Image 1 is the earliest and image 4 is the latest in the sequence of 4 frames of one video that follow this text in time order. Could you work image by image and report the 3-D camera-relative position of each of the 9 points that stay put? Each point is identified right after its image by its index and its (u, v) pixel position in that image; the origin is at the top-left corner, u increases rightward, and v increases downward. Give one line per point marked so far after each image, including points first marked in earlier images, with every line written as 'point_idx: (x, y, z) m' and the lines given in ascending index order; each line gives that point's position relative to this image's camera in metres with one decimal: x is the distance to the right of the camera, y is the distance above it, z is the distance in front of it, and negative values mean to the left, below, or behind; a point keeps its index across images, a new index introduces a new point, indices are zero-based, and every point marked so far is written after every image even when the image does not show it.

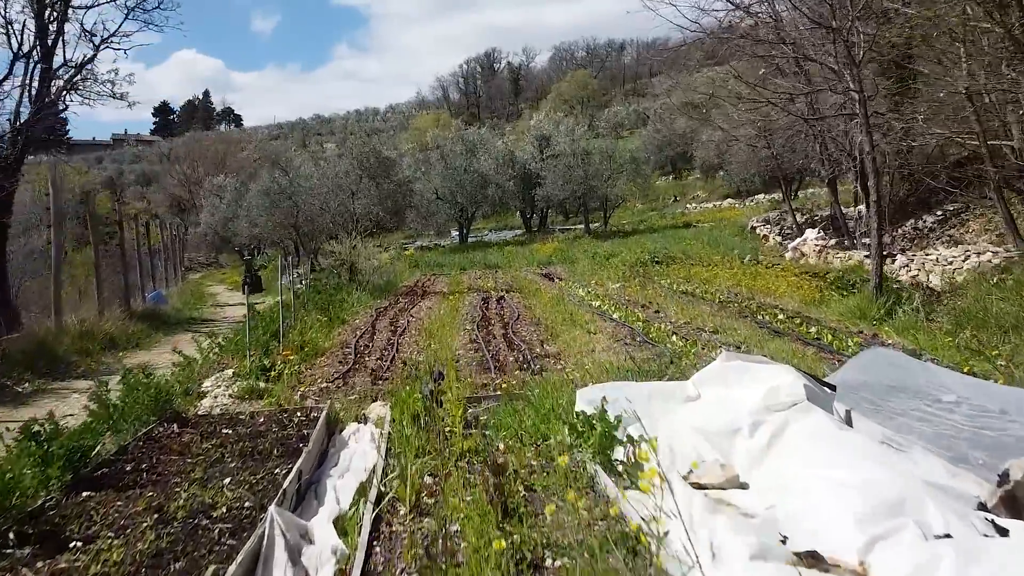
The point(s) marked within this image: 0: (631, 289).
0: (+1.4, 0.0, +11.1) m
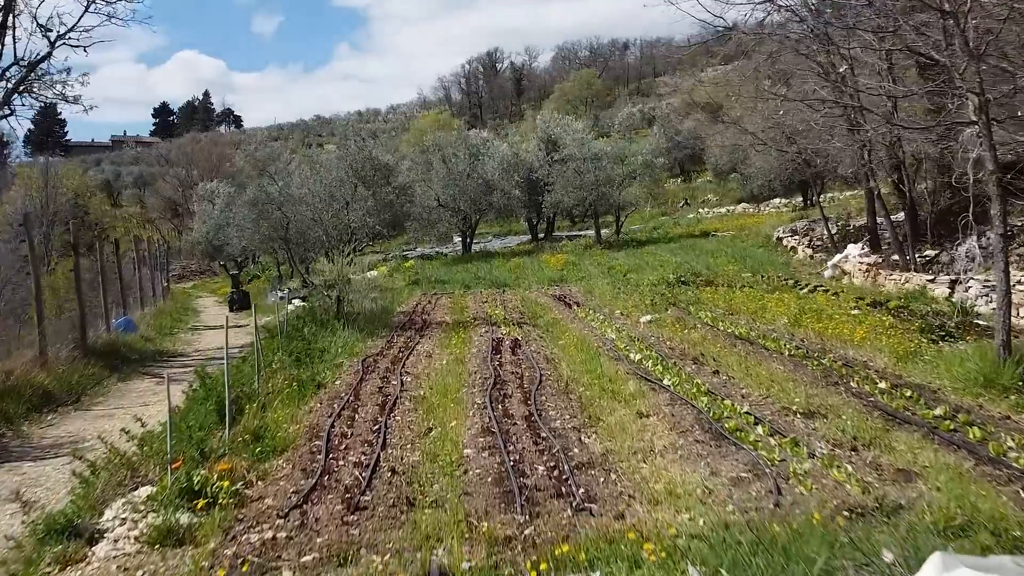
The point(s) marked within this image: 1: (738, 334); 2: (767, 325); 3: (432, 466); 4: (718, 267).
0: (+1.6, -0.4, +9.3) m
1: (+2.1, -0.4, +8.7) m
2: (+2.6, -0.4, +9.5) m
3: (-0.4, -0.9, +4.7) m
4: (+4.1, +0.4, +18.9) m
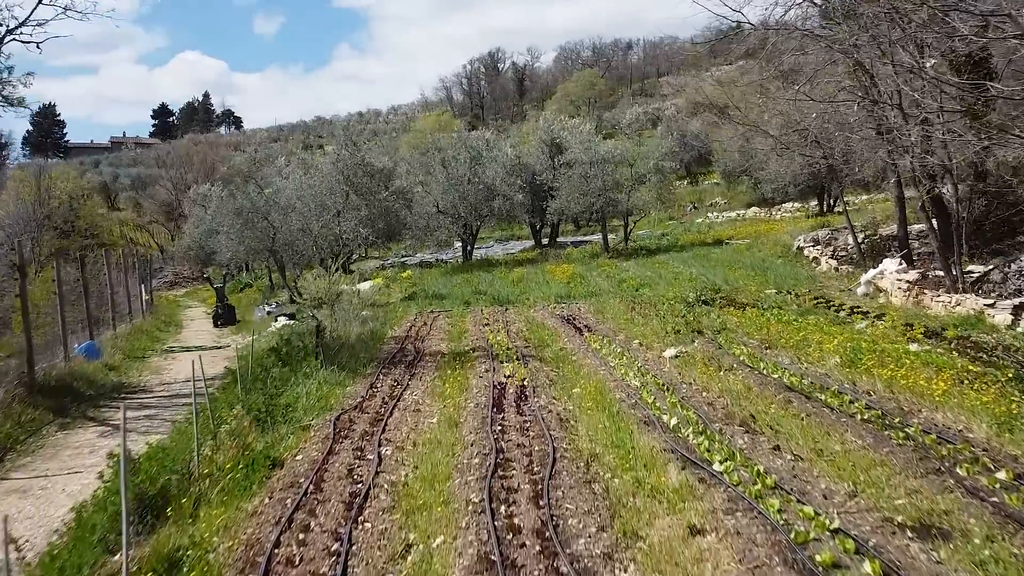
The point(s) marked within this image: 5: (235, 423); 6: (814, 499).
0: (+1.6, -0.7, +7.8) m
1: (+2.1, -0.7, +7.3) m
2: (+2.6, -0.7, +8.1) m
3: (-0.4, -1.2, +3.3) m
4: (+4.2, +0.1, +17.5) m
5: (-1.9, -0.9, +6.6) m
6: (+1.4, -1.0, +4.4) m
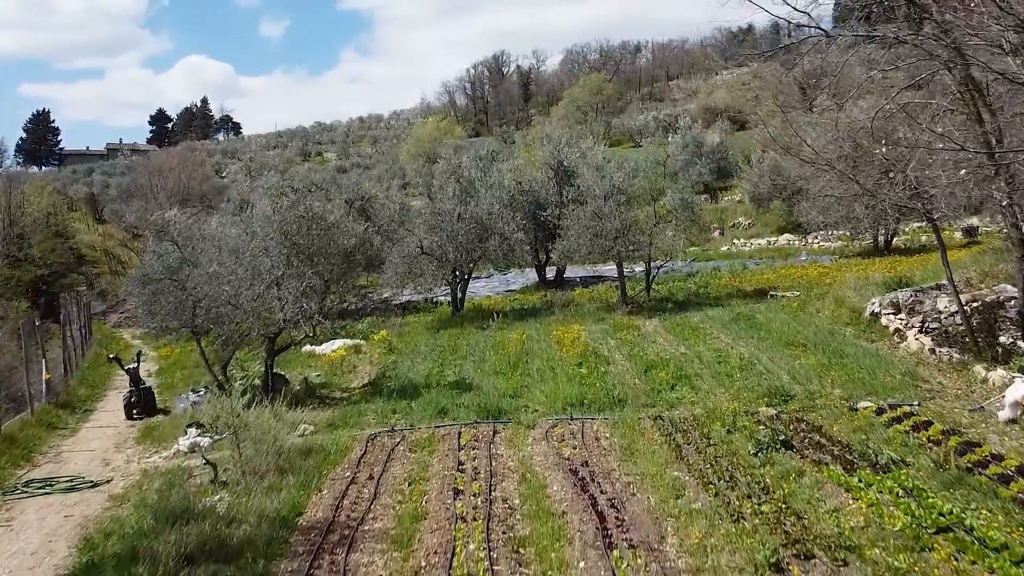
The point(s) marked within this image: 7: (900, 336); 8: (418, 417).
0: (+1.4, -2.1, +3.1) m
1: (+1.9, -2.1, +2.5) m
2: (+2.4, -2.1, +3.4) m
3: (-0.6, -2.6, -1.4) m
4: (+4.1, -1.3, +12.8) m
5: (-2.1, -2.3, +1.9) m
6: (+1.2, -2.4, -0.3) m
7: (+6.6, -0.8, +15.8) m
8: (-1.3, -1.7, +12.8) m
